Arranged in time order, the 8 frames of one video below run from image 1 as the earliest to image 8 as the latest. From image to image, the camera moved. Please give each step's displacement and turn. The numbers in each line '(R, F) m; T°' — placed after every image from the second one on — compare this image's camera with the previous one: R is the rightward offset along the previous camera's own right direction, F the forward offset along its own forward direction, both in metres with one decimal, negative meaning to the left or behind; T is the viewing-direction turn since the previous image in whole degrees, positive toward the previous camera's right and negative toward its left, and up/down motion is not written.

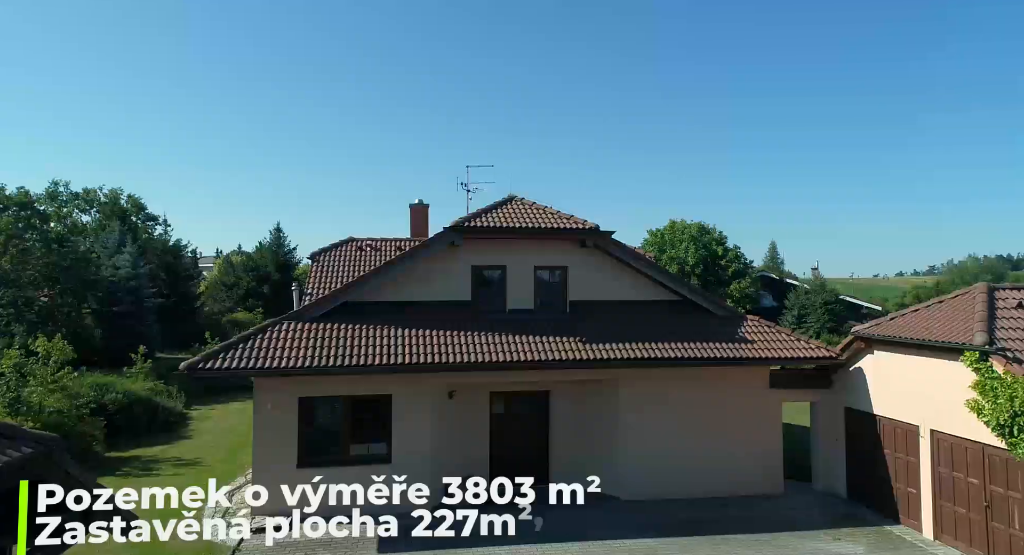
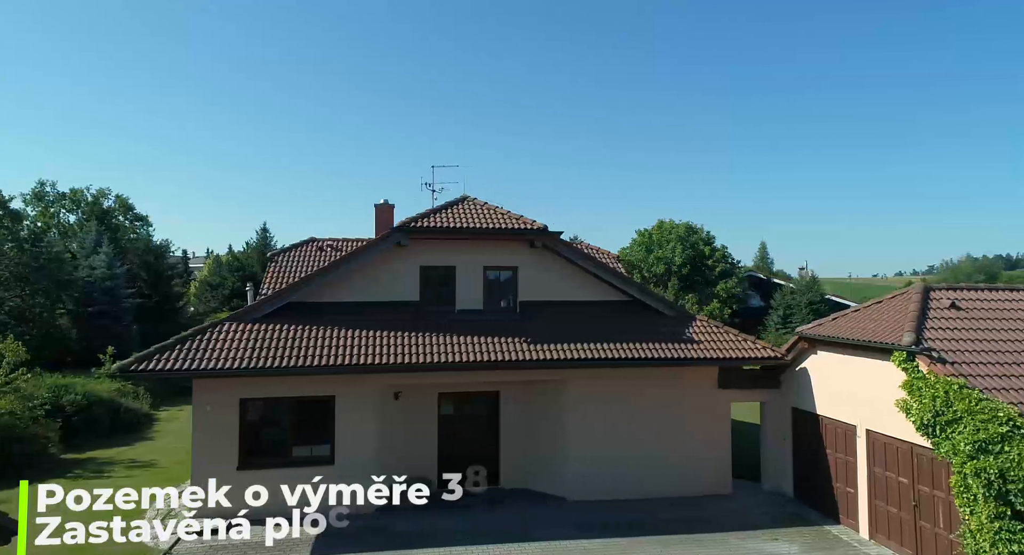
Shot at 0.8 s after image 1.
(+1.0, 0.0) m; +1°
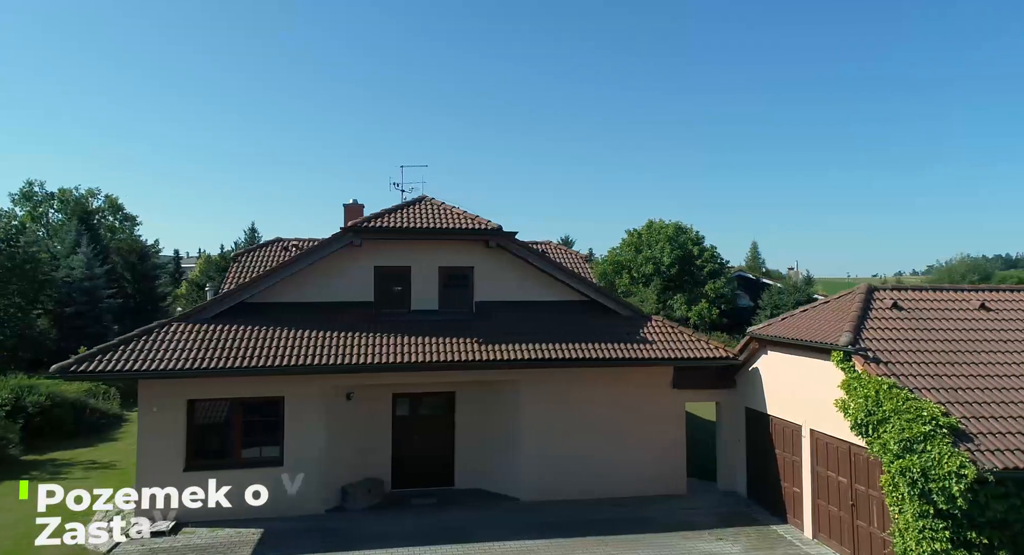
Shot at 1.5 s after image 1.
(+0.9, 0.0) m; 0°
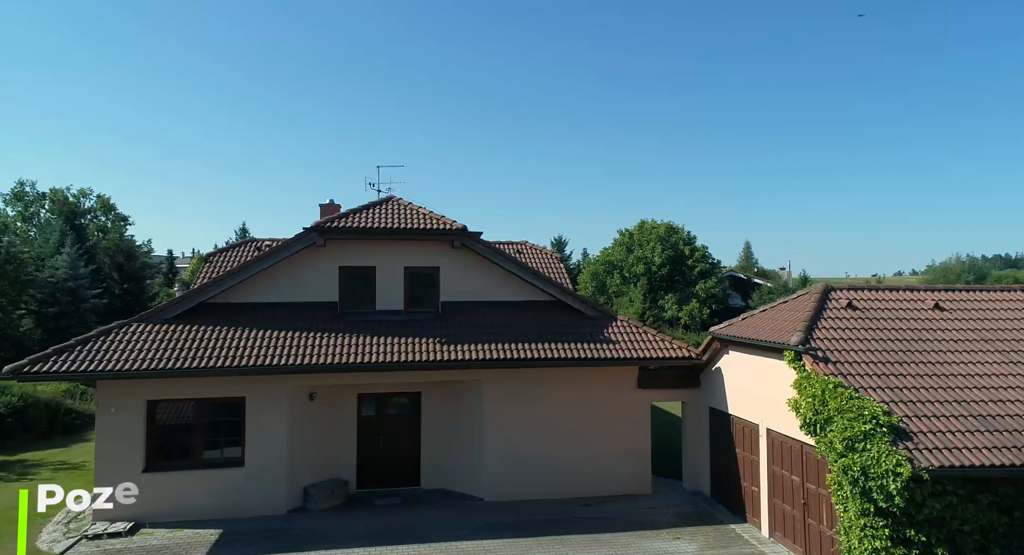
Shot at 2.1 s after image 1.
(+0.7, 0.0) m; 0°
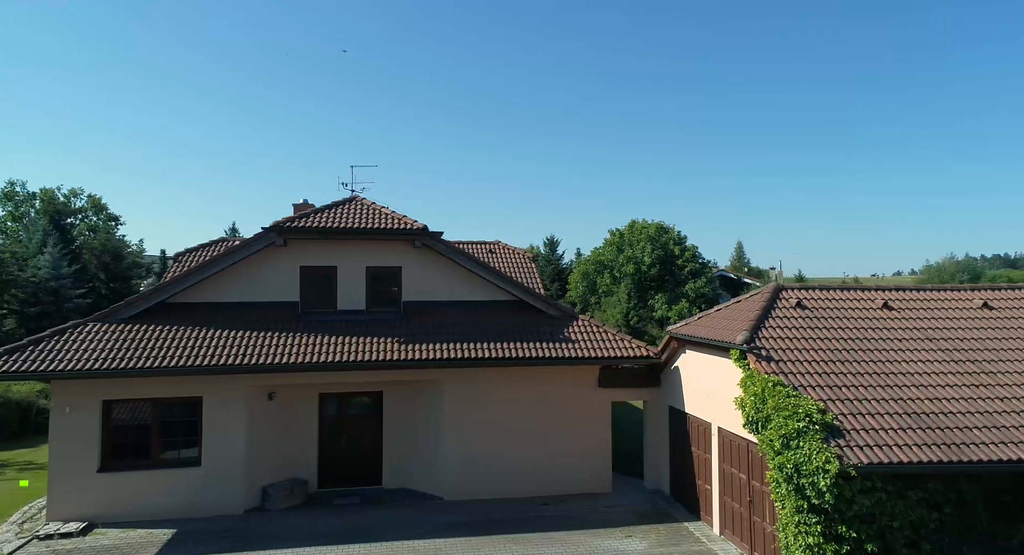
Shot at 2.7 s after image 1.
(+0.7, -0.1) m; 0°
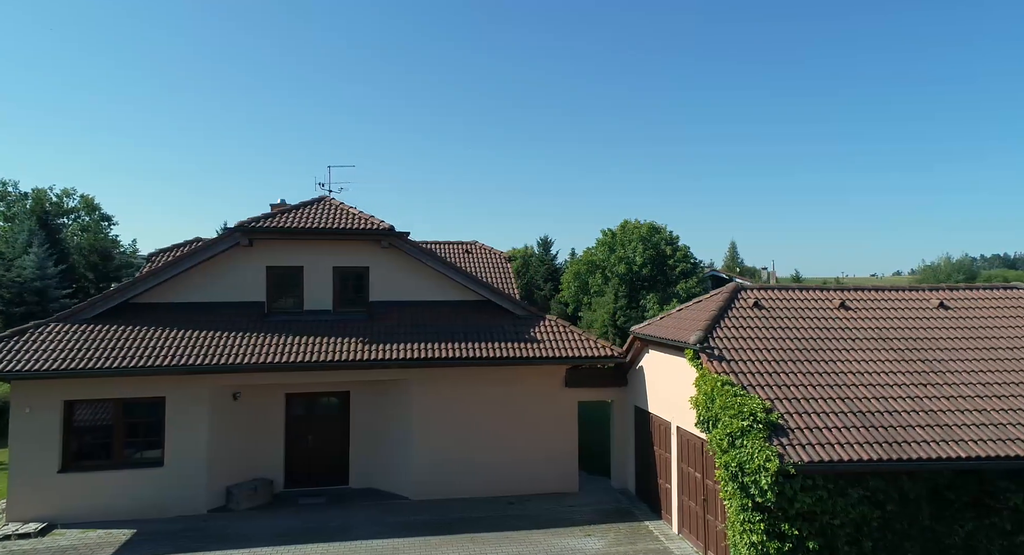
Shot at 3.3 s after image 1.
(+0.6, 0.0) m; 0°
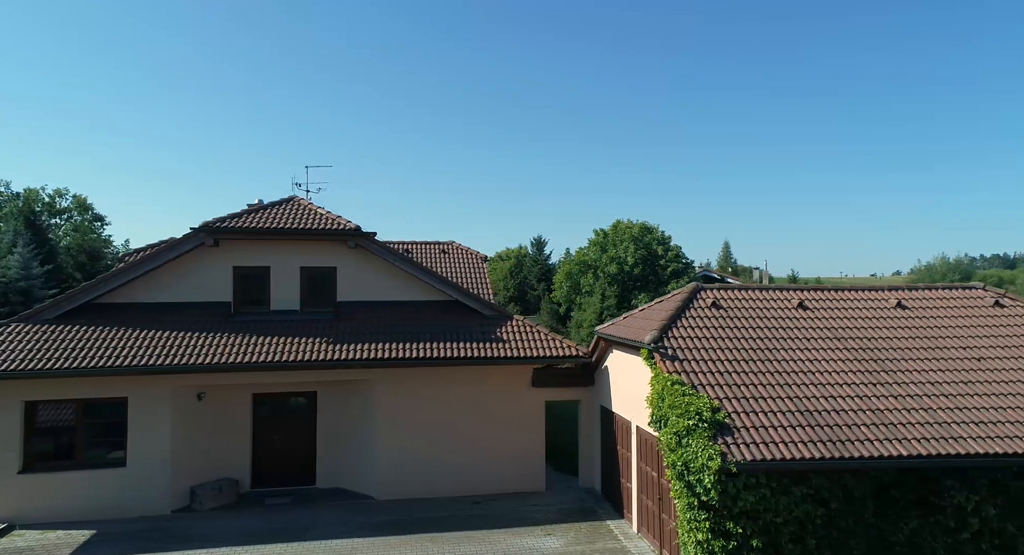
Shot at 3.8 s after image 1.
(+0.6, 0.0) m; 0°
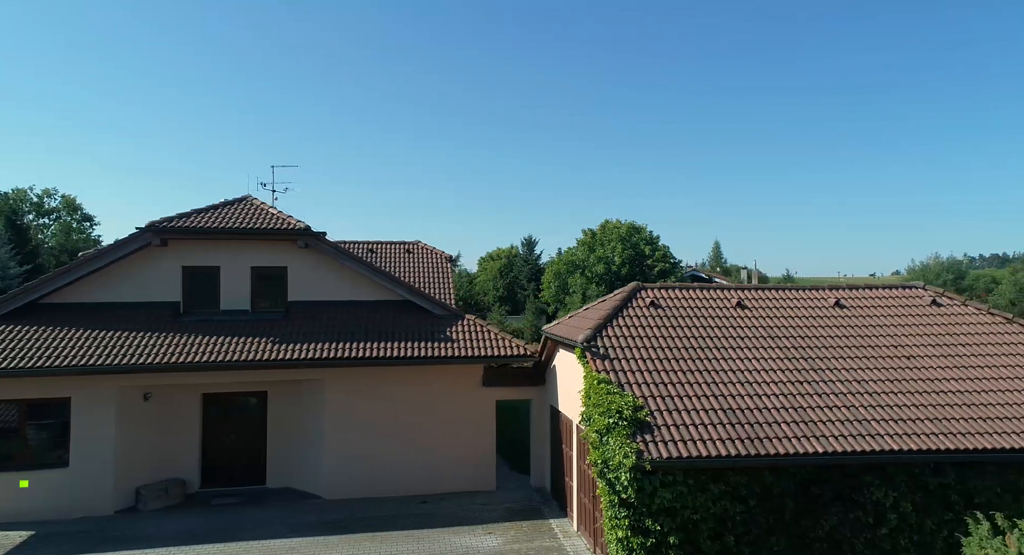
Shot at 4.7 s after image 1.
(+1.0, 0.0) m; +1°
